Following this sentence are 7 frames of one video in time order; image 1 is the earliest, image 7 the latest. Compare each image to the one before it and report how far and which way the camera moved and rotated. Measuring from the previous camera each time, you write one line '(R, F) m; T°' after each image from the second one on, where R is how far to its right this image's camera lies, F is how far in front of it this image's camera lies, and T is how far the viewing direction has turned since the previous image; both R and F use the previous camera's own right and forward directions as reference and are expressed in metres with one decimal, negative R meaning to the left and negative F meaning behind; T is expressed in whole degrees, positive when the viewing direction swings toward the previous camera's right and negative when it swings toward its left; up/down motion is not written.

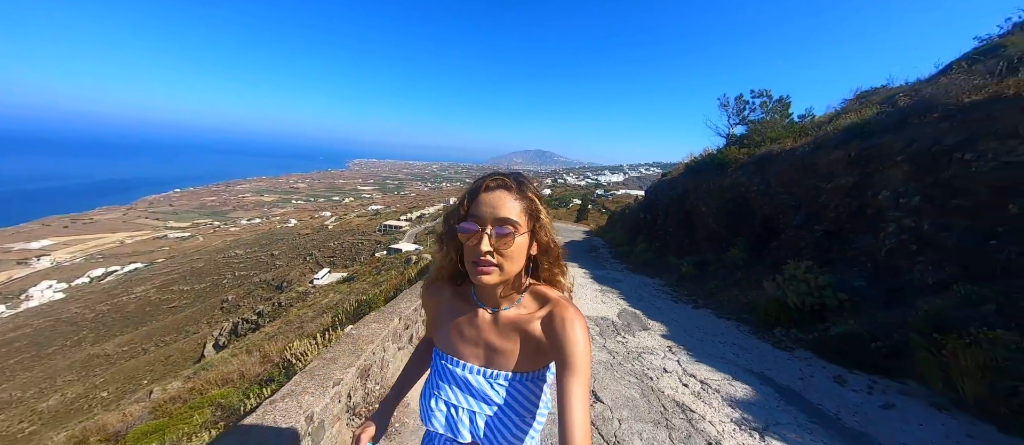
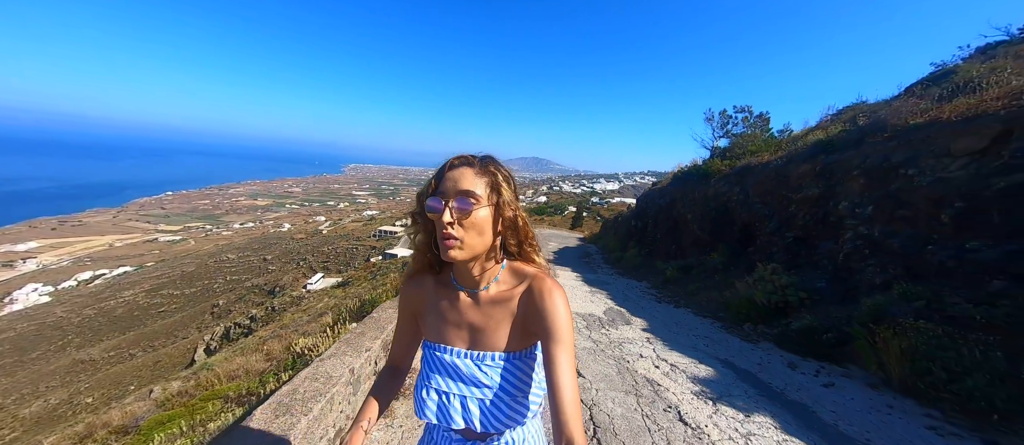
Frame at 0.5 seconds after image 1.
(0.0, -0.5) m; +1°
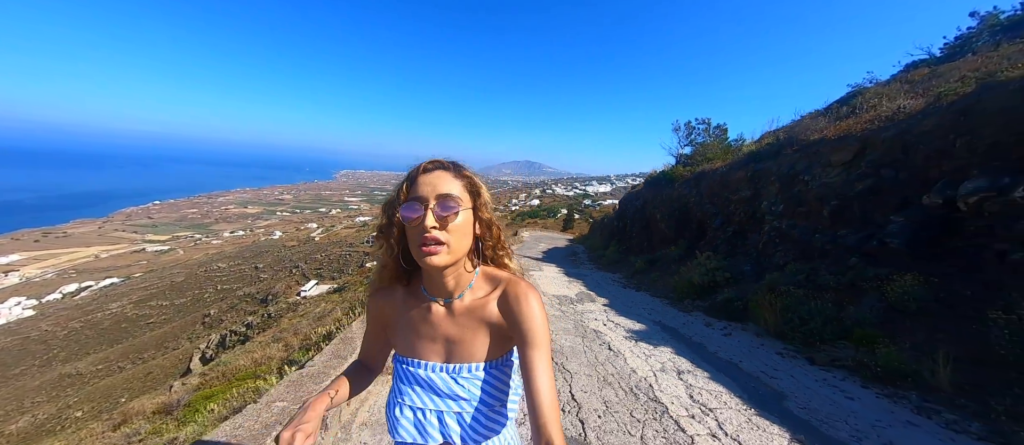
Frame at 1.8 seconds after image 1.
(+0.2, -1.3) m; +1°
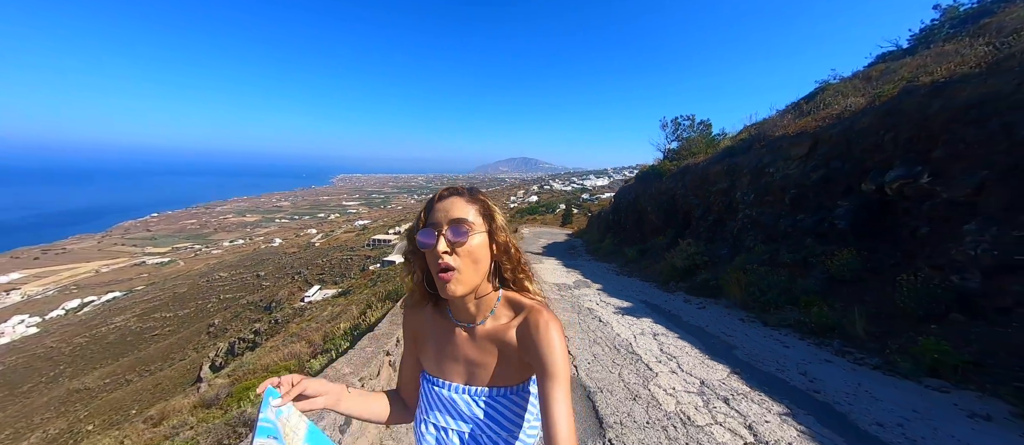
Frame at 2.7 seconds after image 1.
(-0.1, -0.8) m; 0°
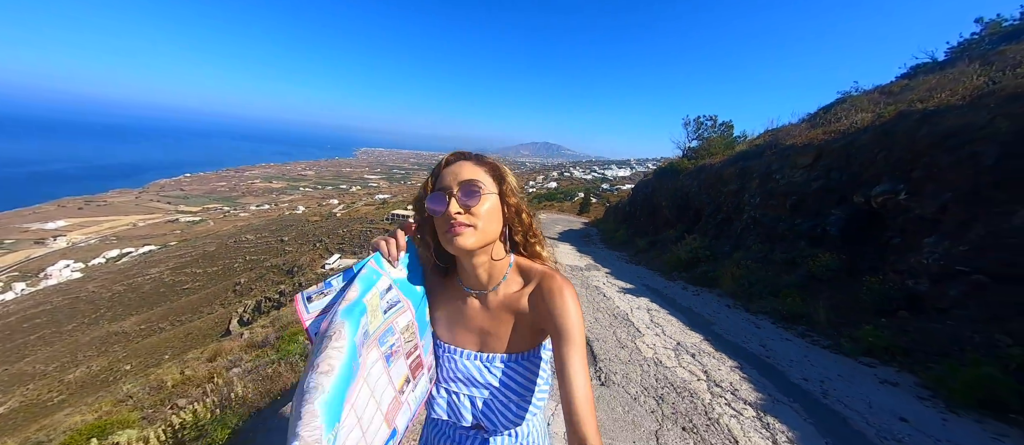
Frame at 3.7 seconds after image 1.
(-0.2, -0.9) m; -3°
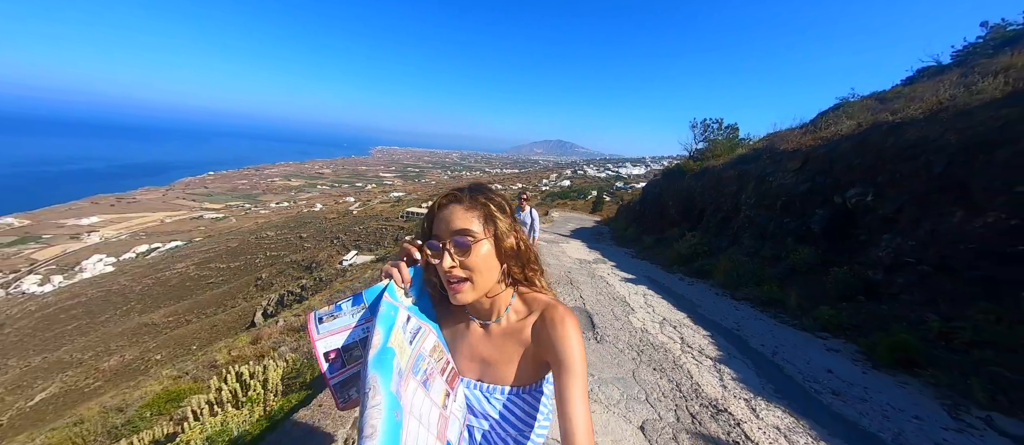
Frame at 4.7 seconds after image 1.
(-0.1, -0.9) m; -2°
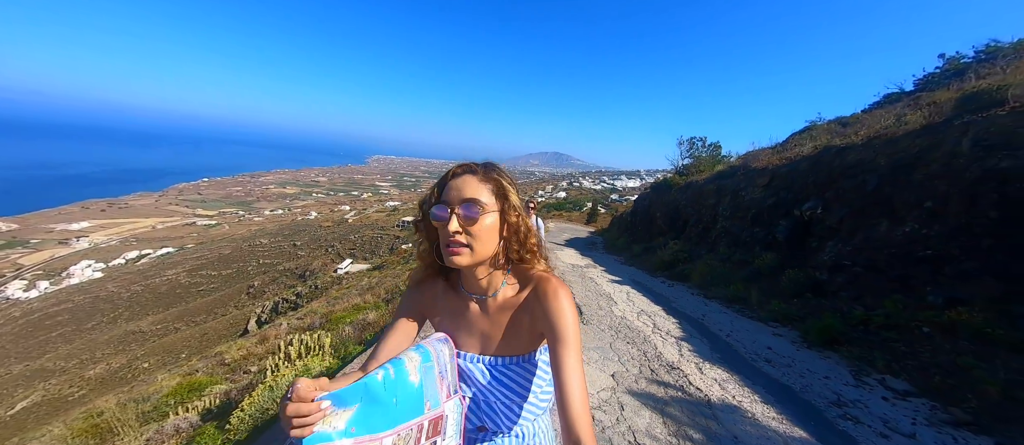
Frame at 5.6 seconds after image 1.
(-0.1, -0.8) m; +1°
